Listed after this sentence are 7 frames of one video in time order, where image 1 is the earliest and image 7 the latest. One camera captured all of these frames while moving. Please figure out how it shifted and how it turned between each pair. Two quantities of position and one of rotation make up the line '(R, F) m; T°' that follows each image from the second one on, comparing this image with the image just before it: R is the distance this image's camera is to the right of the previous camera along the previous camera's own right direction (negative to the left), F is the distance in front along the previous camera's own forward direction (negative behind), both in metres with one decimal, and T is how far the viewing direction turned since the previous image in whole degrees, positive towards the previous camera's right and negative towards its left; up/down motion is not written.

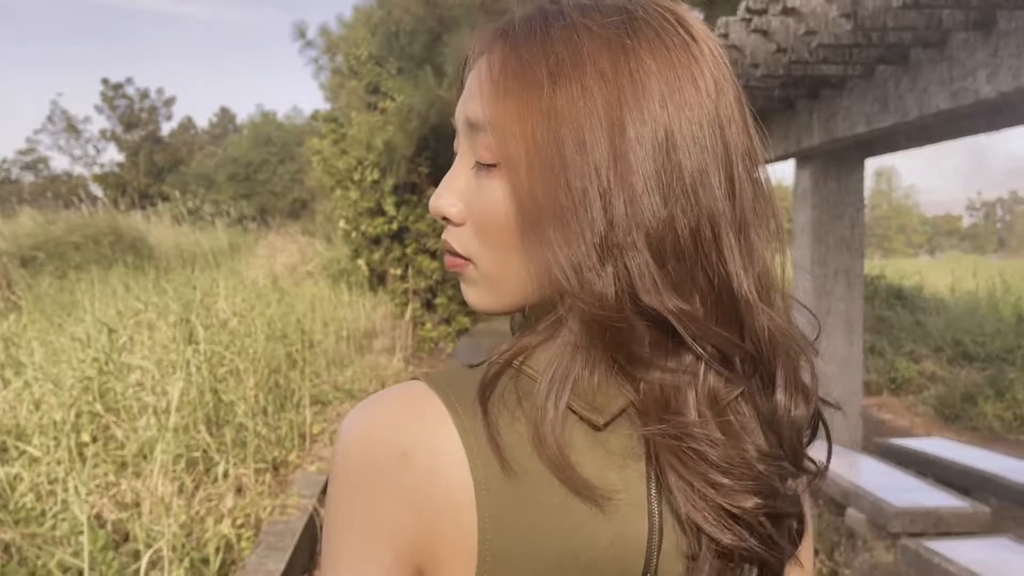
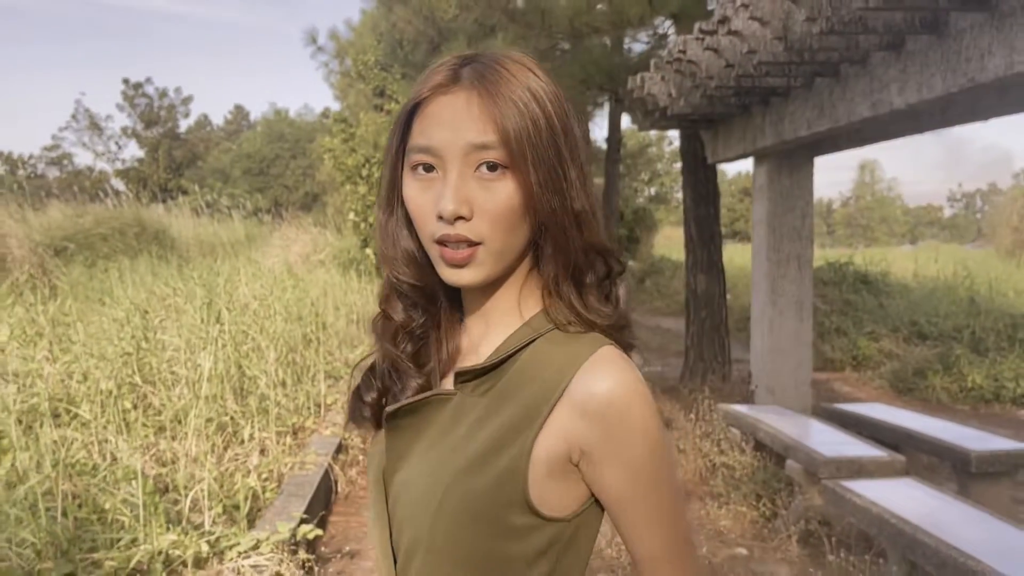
(+0.1, -0.5) m; -1°
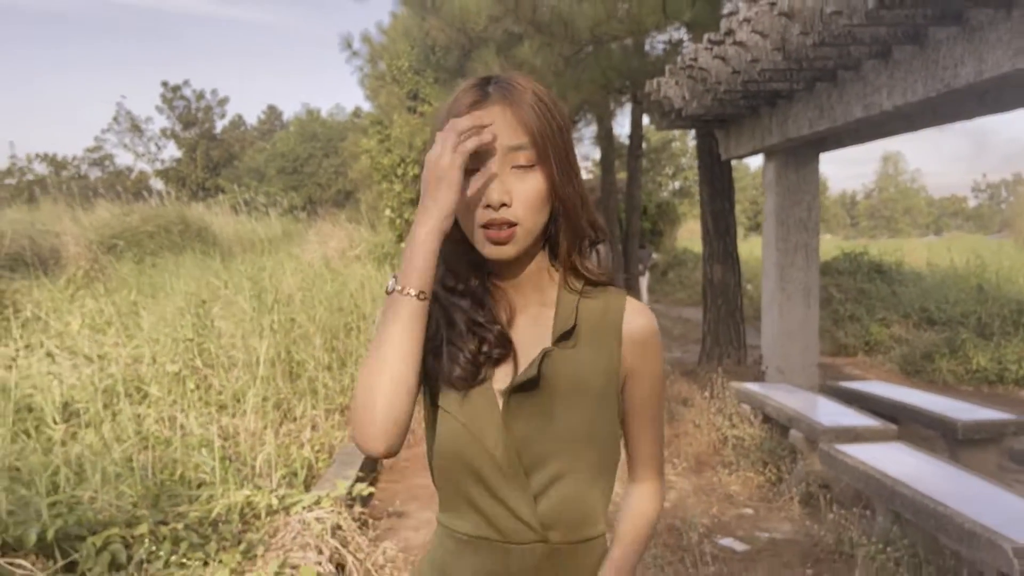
(0.0, -0.4) m; -2°
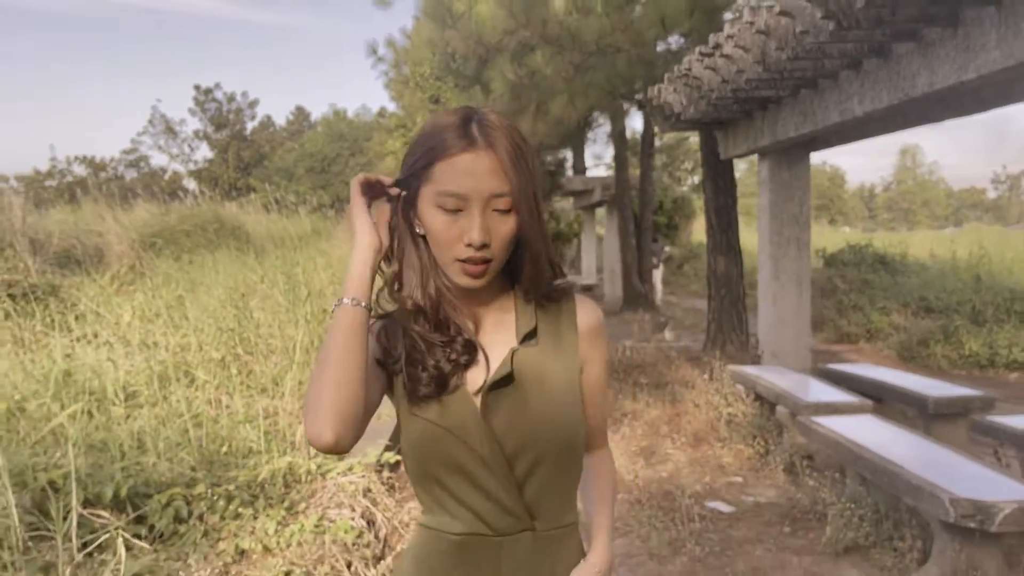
(+0.1, -0.4) m; -2°
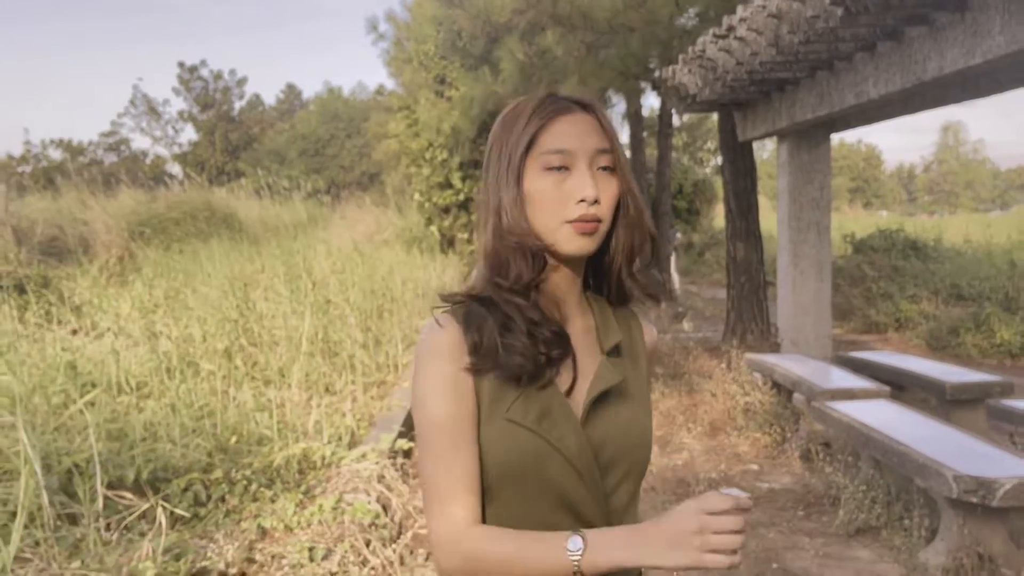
(0.0, 0.0) m; -1°
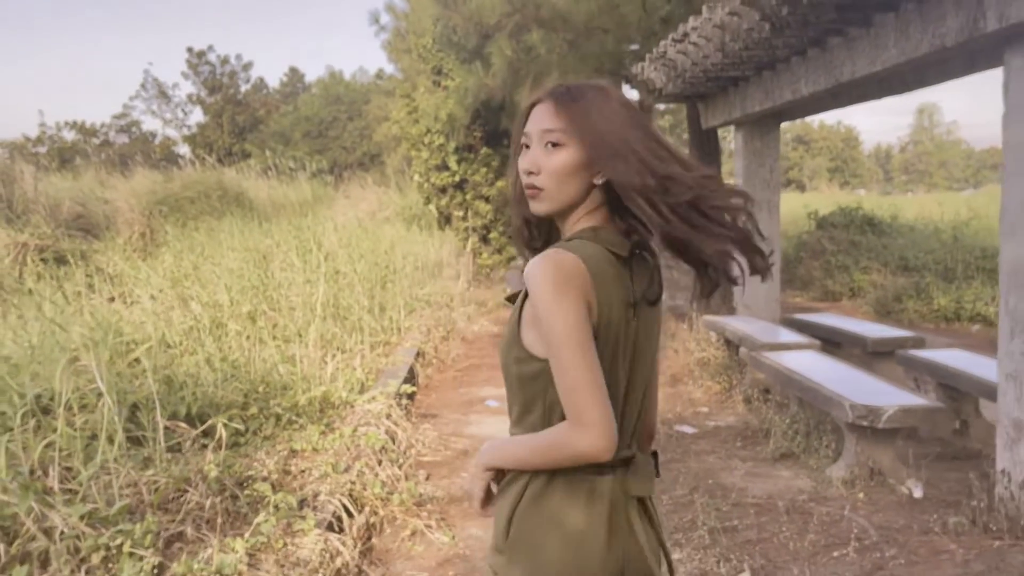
(+0.1, -0.7) m; 0°
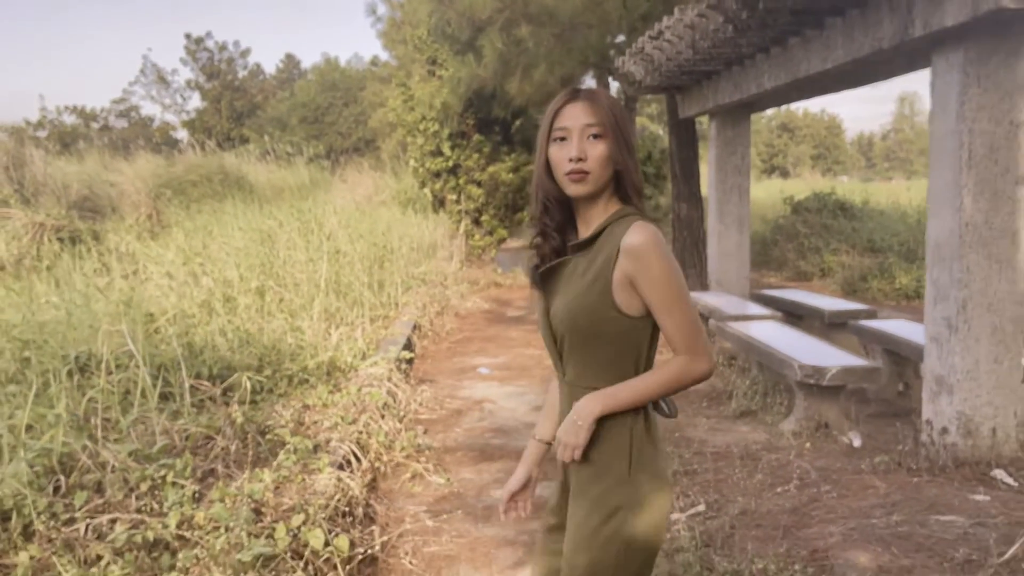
(0.0, -0.5) m; 0°
